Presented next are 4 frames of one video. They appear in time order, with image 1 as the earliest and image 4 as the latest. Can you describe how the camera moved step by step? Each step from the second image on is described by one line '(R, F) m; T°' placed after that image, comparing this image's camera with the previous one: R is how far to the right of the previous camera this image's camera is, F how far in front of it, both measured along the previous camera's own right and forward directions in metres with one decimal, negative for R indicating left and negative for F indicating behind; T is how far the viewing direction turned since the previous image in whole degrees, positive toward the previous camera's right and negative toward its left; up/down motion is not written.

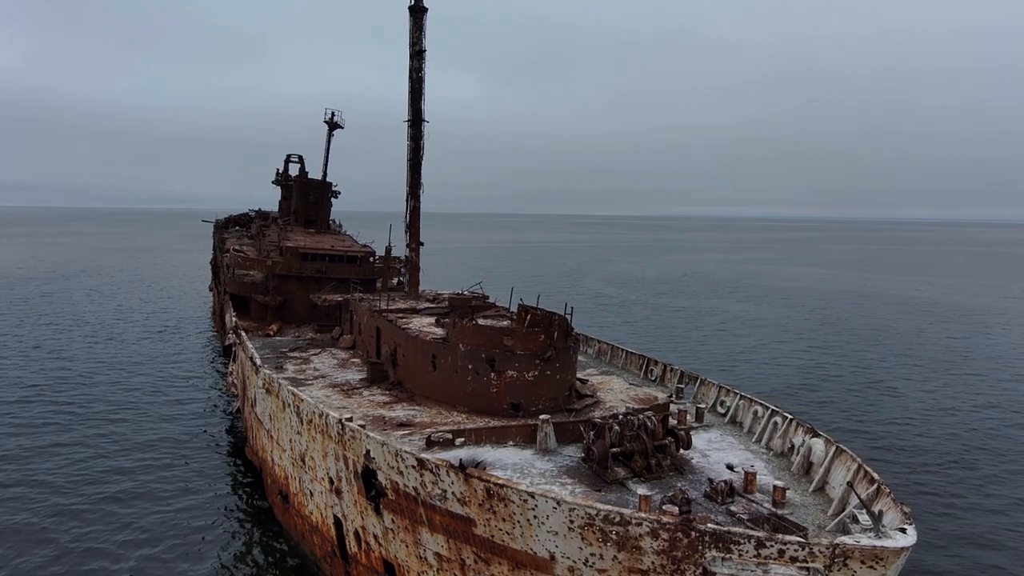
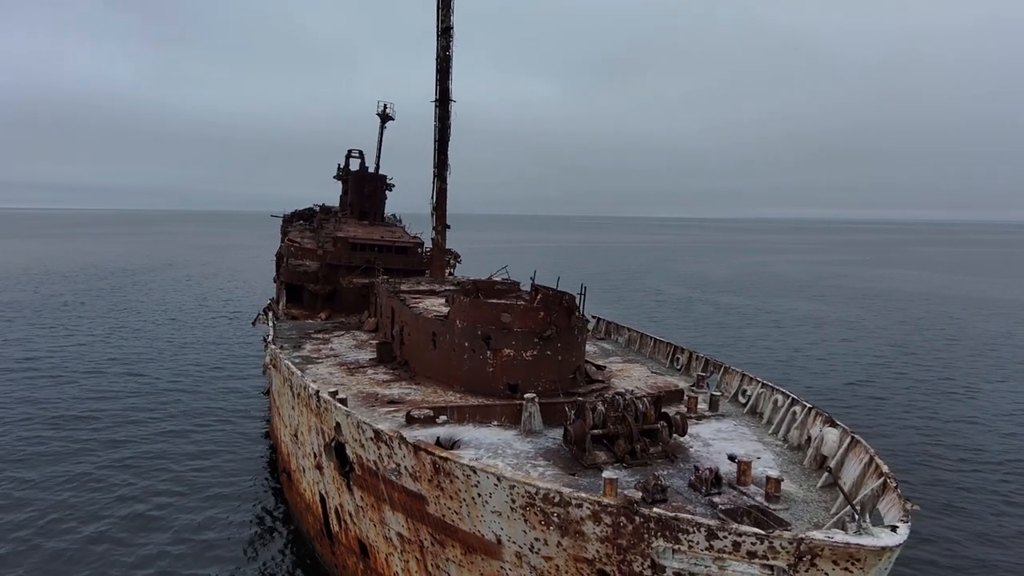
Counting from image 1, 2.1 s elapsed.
(+1.8, +1.1) m; -7°
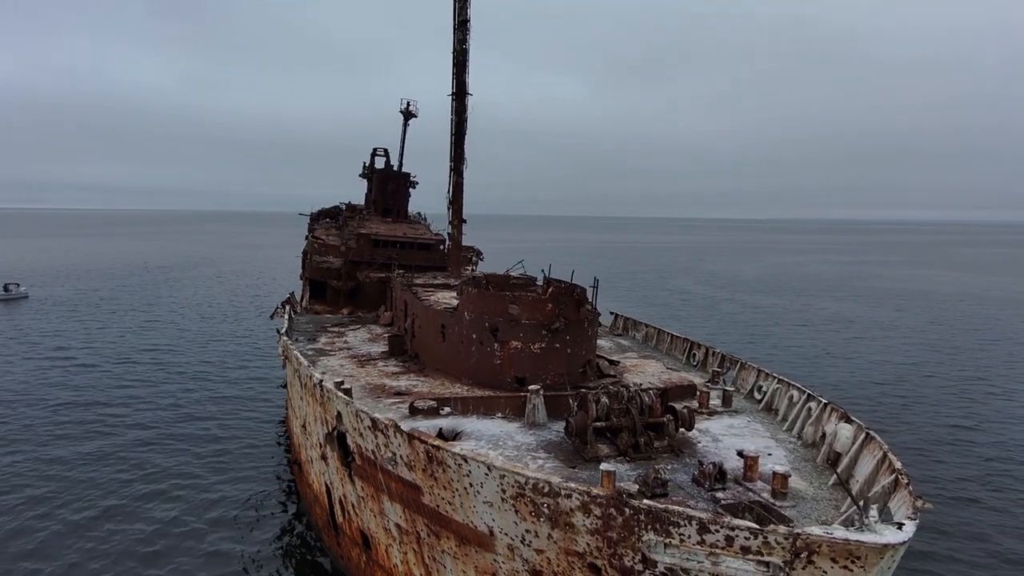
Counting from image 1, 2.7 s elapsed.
(+0.5, +0.3) m; -3°
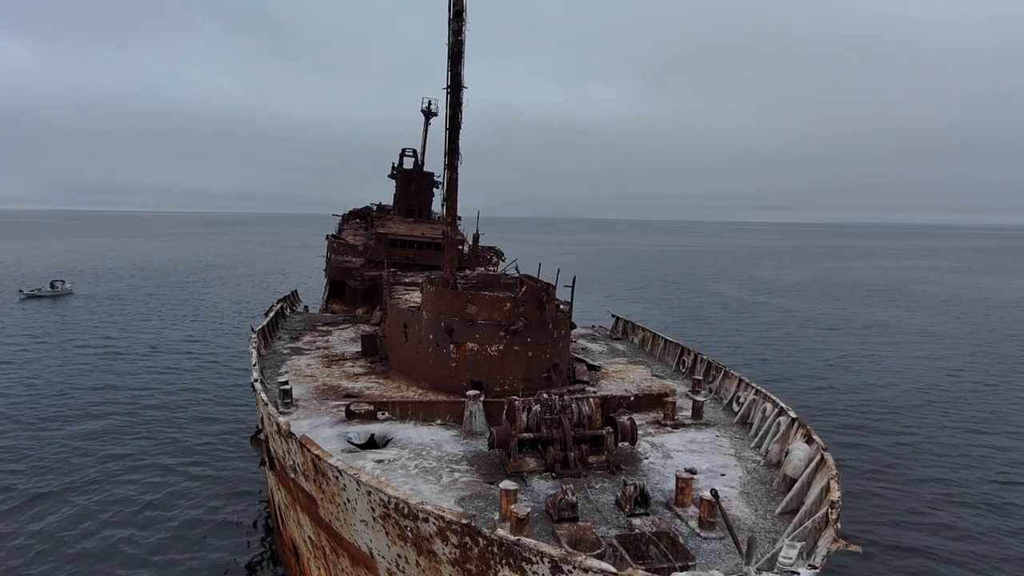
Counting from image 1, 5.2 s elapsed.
(+2.0, +1.0) m; -4°
